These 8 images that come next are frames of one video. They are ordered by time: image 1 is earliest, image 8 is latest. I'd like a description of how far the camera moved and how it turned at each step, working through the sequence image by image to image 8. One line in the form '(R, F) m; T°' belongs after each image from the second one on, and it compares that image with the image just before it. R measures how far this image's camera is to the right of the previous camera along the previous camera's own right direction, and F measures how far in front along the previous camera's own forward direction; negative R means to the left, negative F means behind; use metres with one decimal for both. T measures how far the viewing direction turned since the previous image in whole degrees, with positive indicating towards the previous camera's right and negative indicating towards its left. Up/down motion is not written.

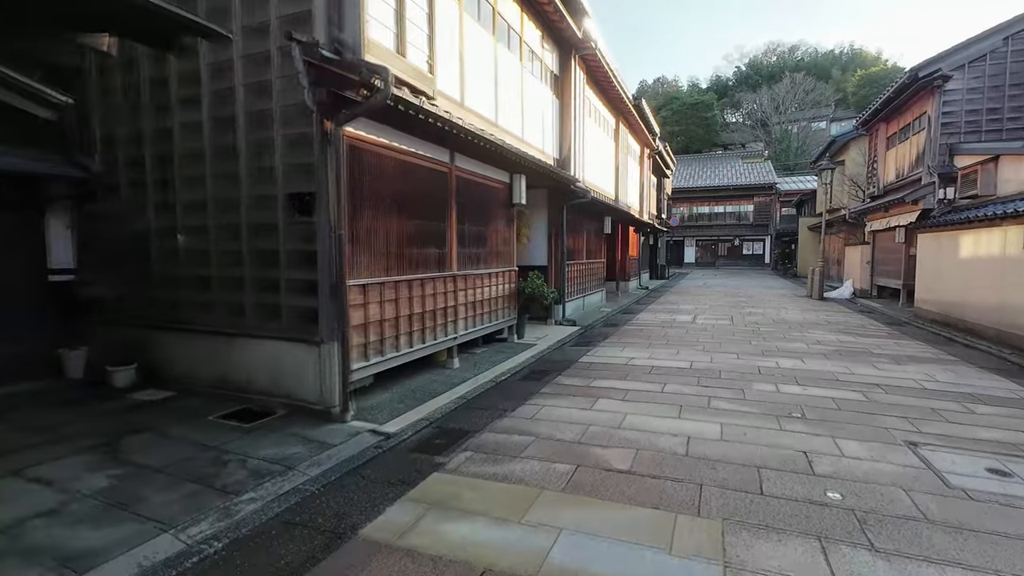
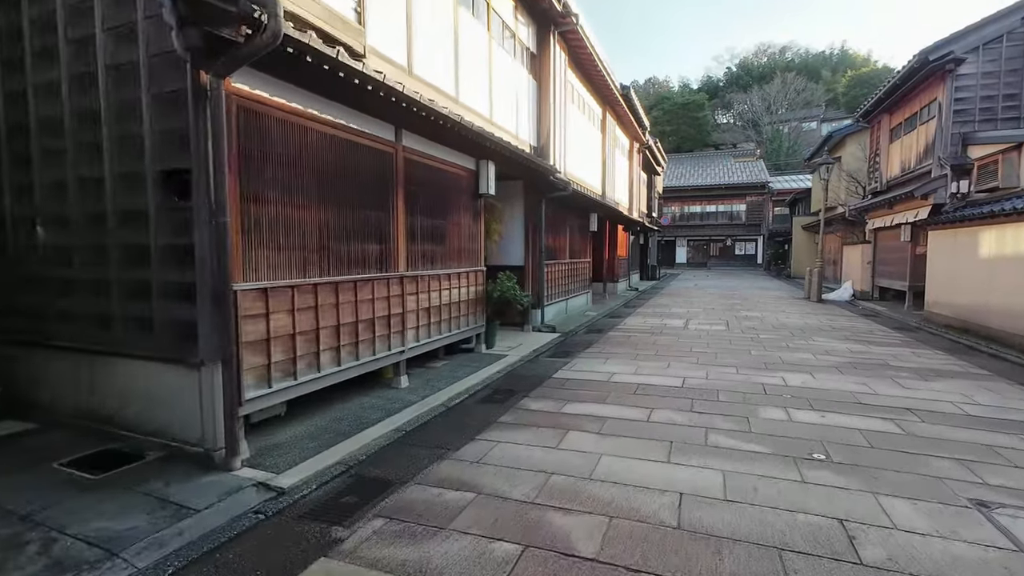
(+0.4, +1.0) m; +1°
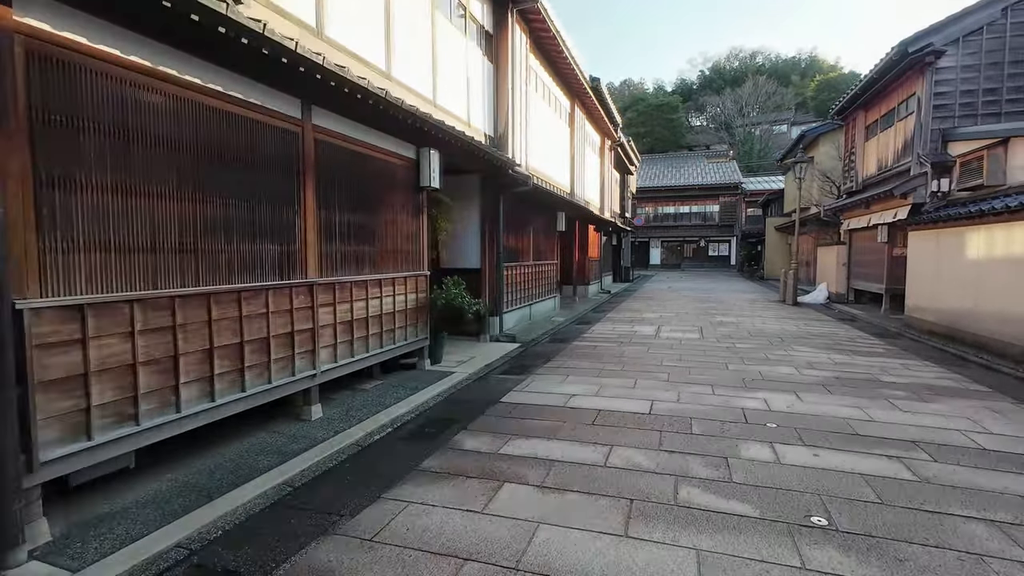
(+0.4, +0.9) m; +3°
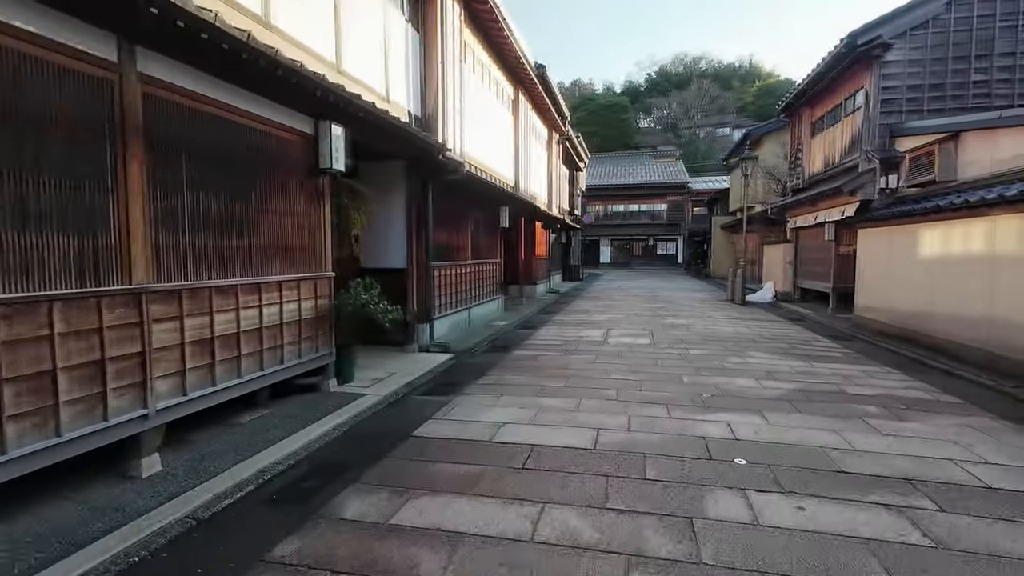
(+0.3, +1.0) m; +6°
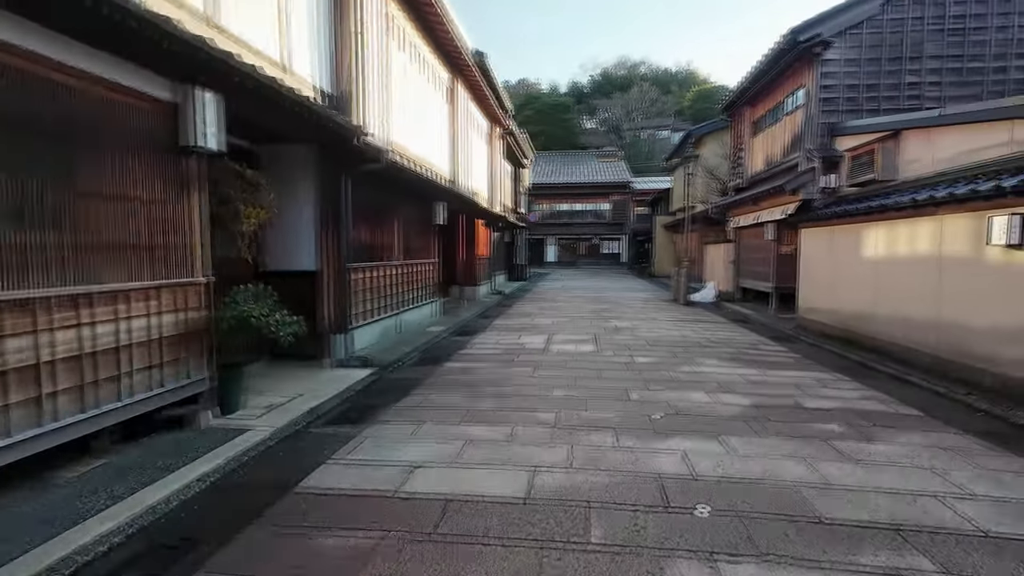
(+0.2, +0.8) m; +6°
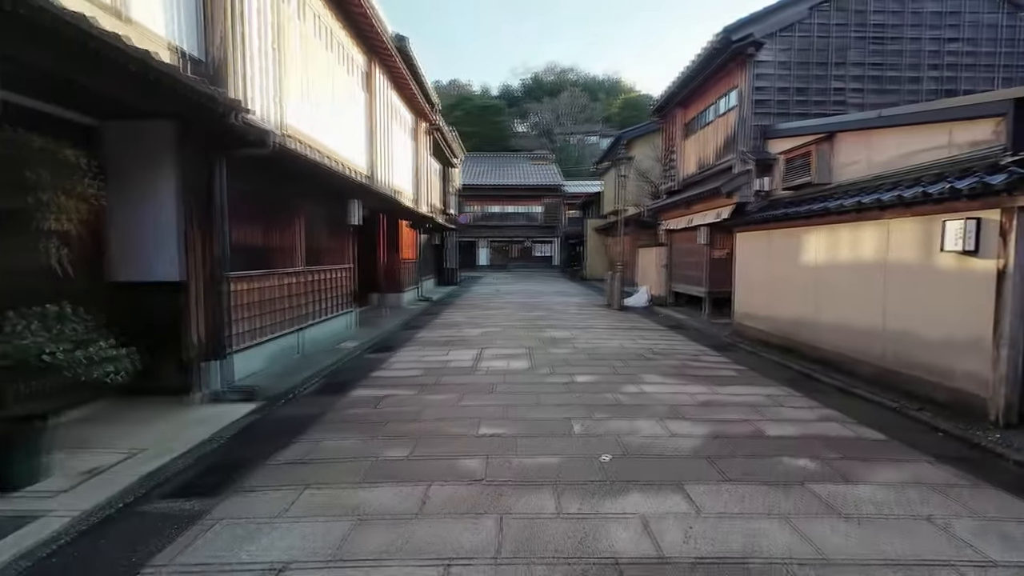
(+0.1, +0.9) m; +8°
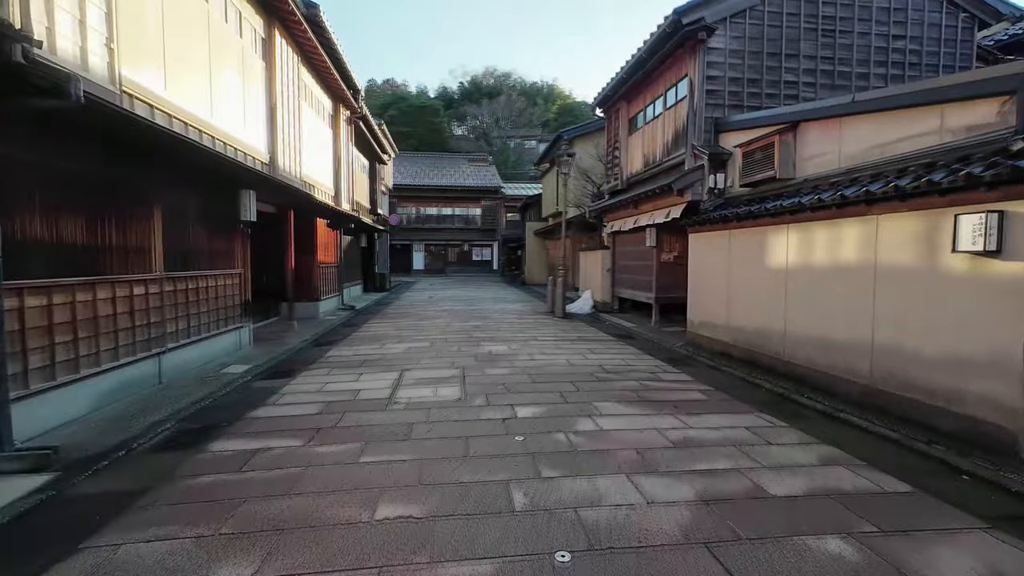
(+0.2, +1.3) m; +7°
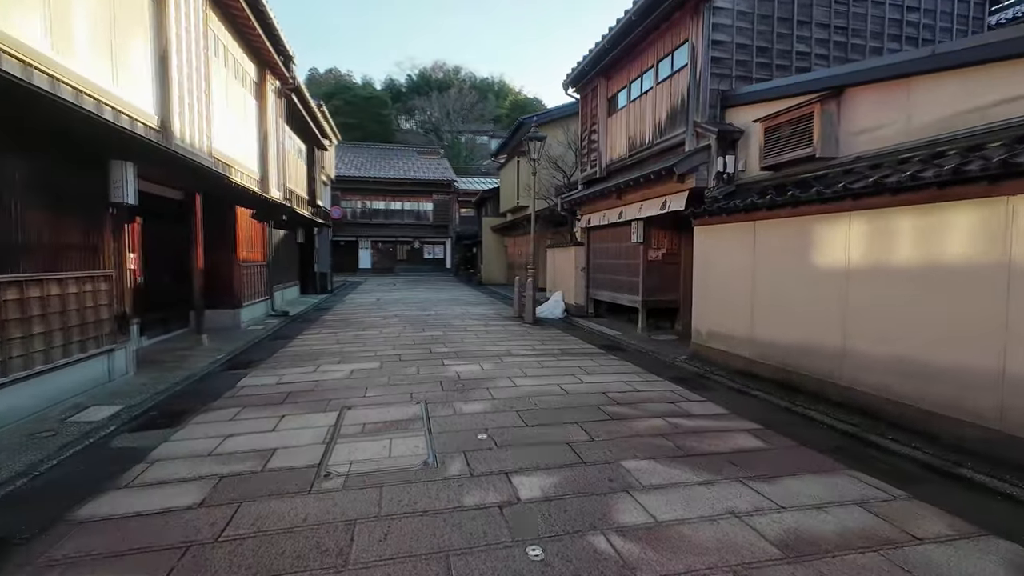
(-0.3, +1.7) m; +6°
